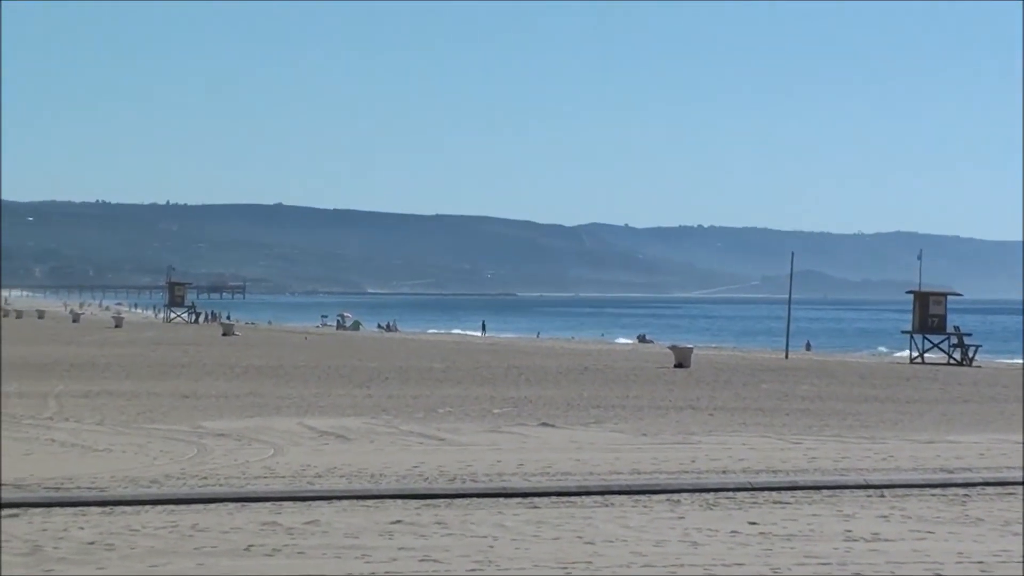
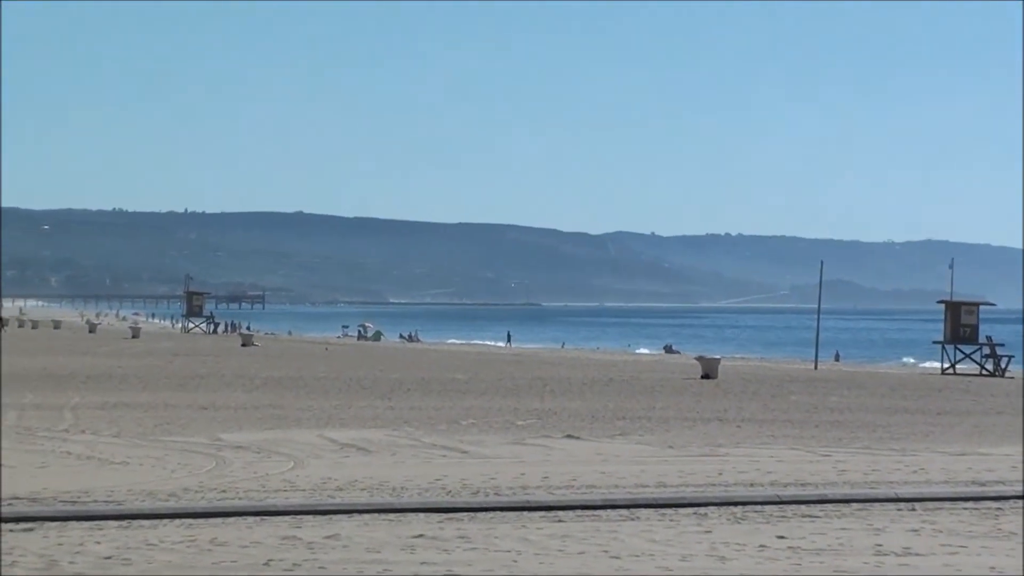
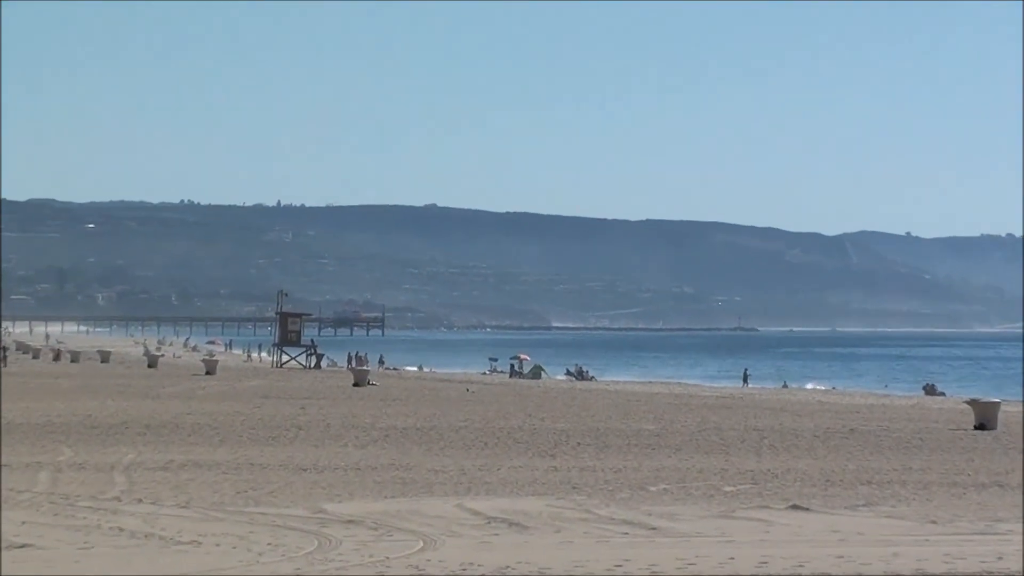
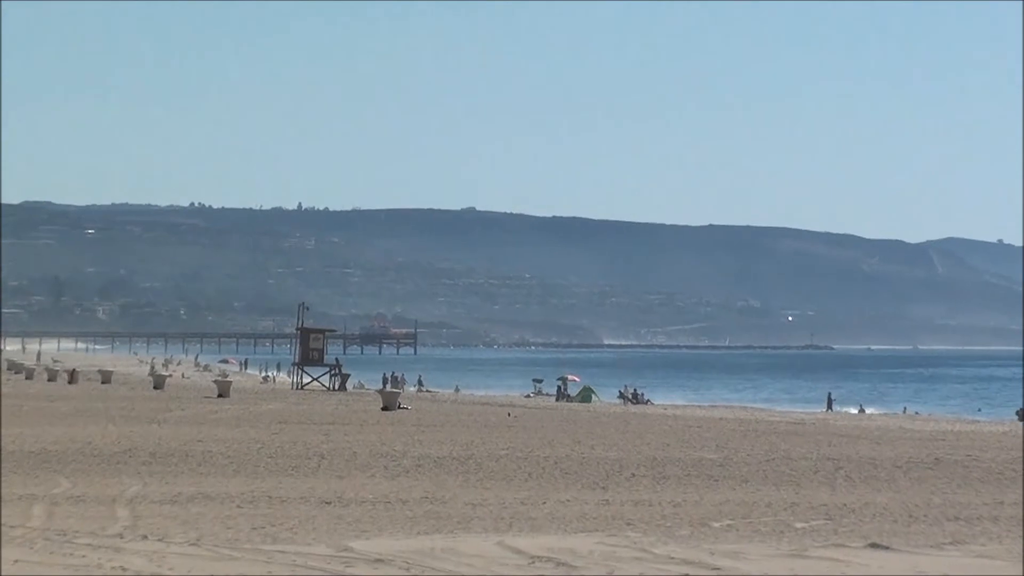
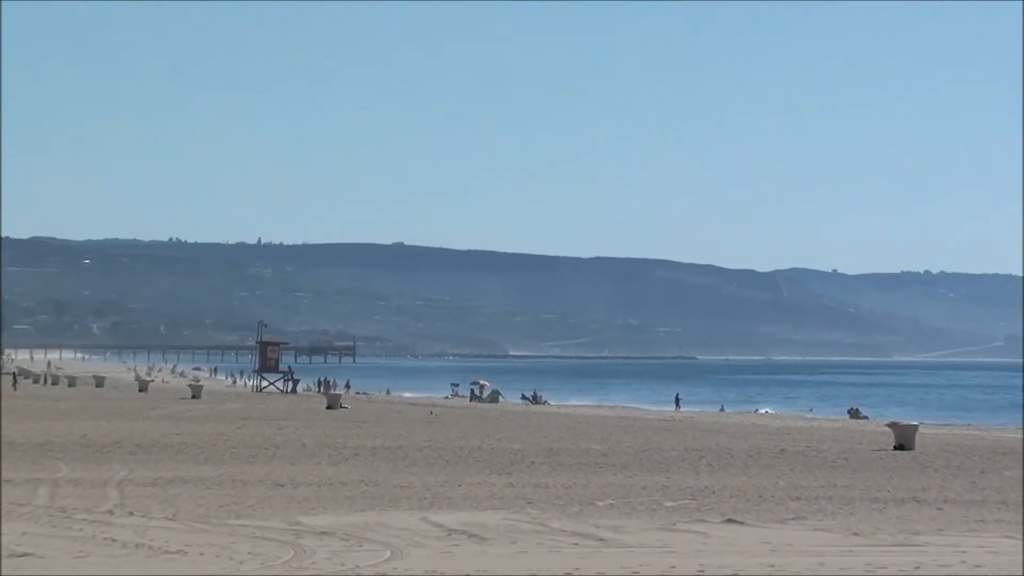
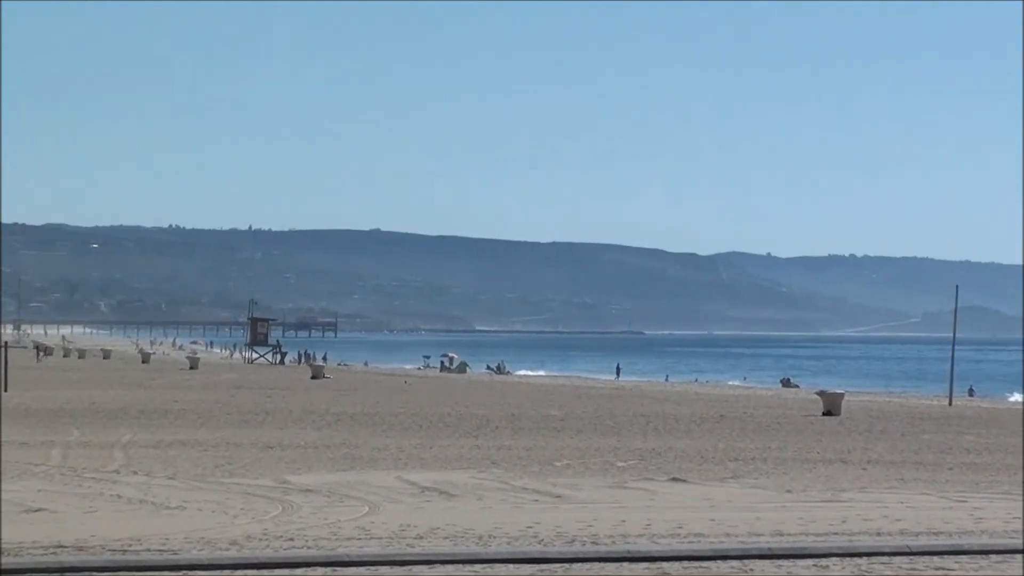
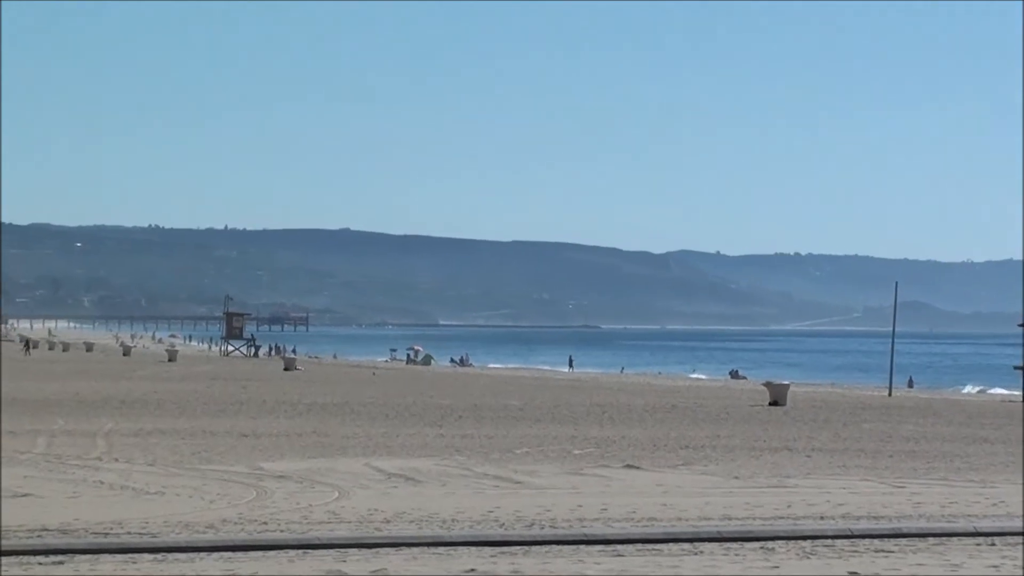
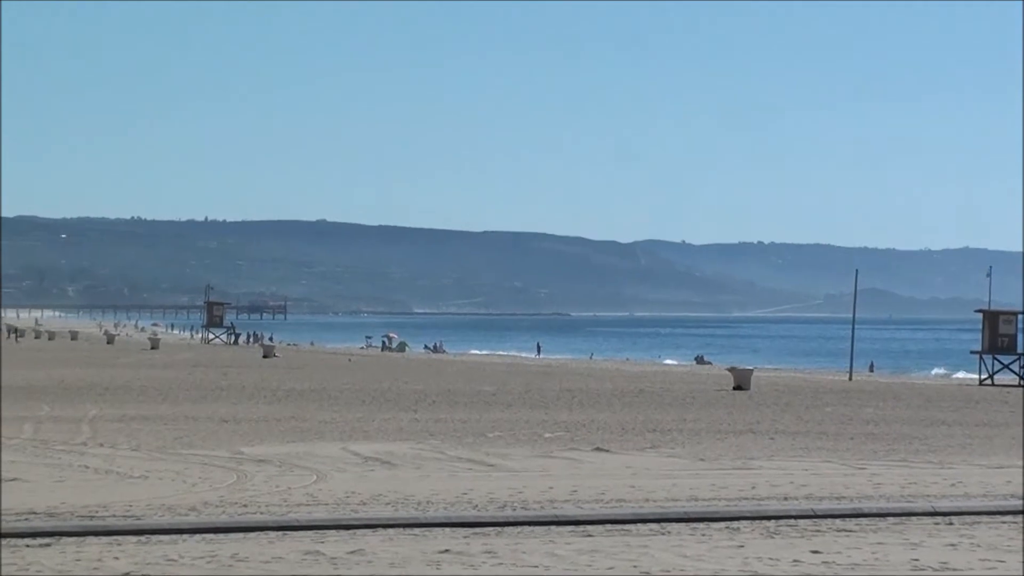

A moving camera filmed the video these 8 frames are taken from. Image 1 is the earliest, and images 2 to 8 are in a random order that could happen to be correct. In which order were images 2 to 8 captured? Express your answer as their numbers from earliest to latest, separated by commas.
2, 8, 7, 6, 5, 3, 4
